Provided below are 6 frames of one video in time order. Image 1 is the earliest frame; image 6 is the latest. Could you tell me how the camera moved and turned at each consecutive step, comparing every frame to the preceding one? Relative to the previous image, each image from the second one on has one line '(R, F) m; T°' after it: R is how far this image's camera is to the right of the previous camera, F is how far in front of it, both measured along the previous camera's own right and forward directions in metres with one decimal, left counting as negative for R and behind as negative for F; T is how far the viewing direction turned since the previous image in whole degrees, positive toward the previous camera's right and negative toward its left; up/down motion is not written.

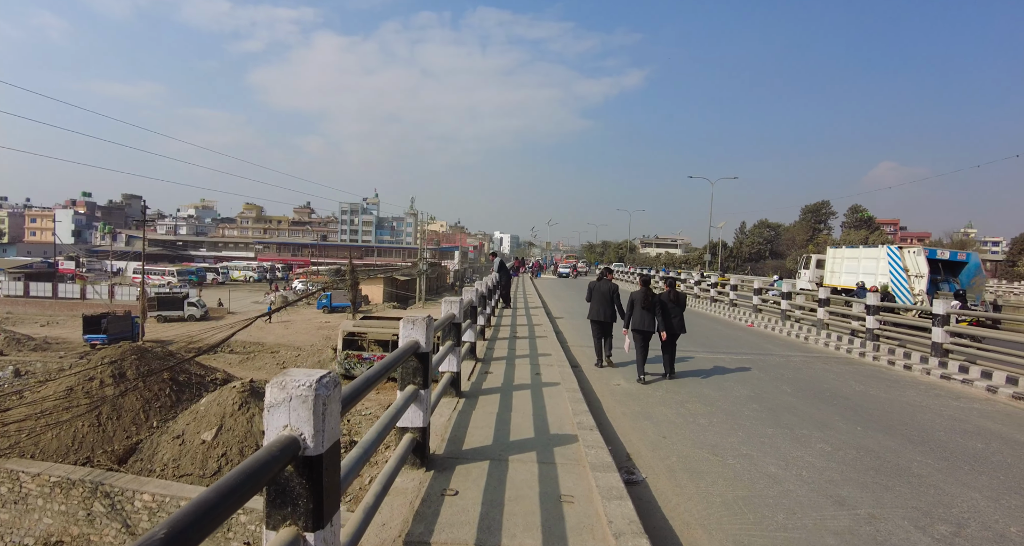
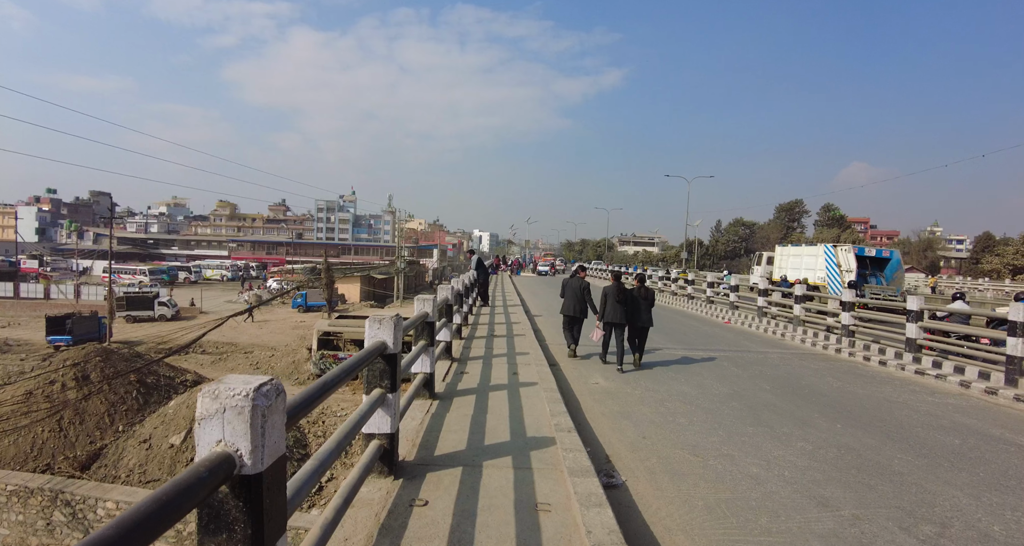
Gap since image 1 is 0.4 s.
(0.0, +0.2) m; +2°
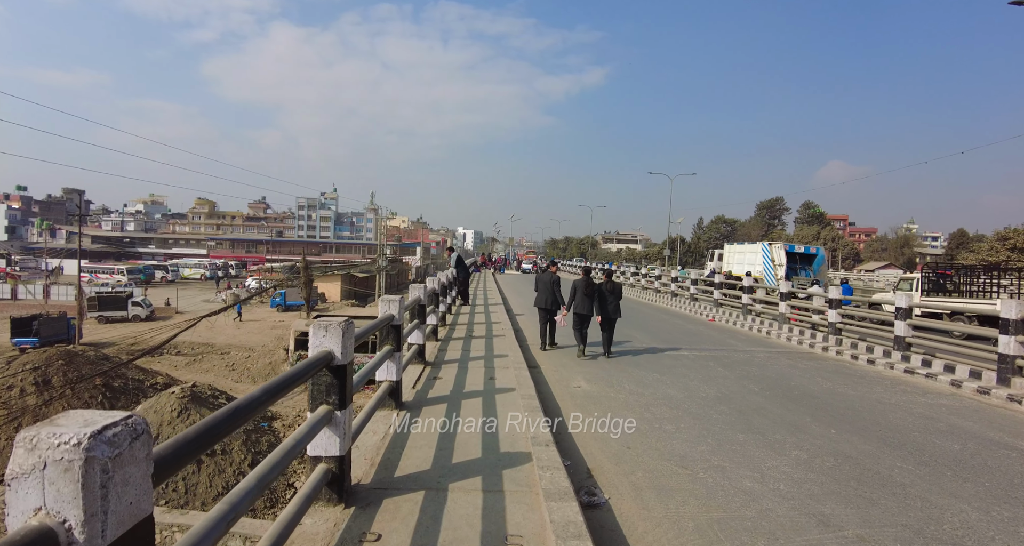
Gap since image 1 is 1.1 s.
(+0.1, +0.4) m; +2°
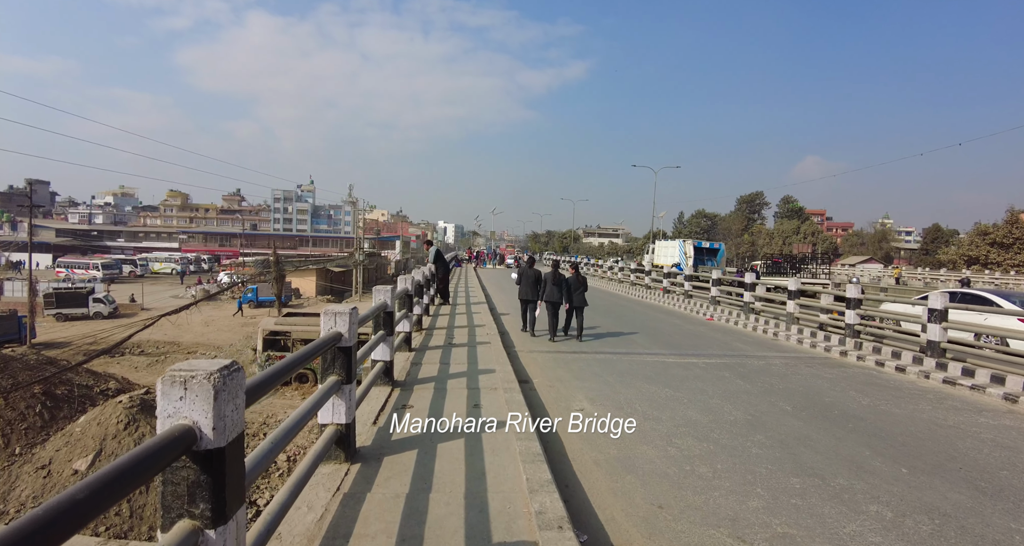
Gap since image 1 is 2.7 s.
(-0.1, +1.3) m; +2°
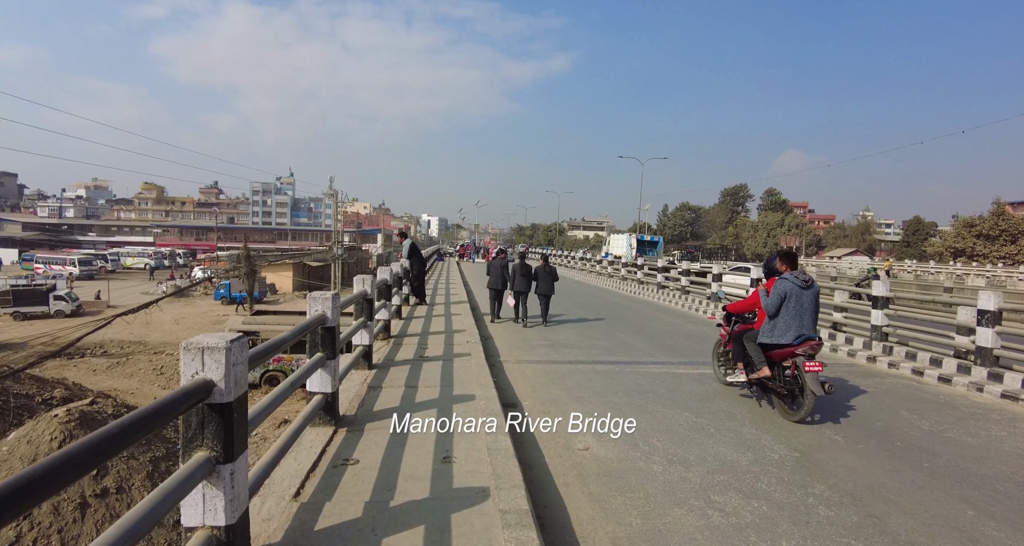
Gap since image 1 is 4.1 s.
(0.0, +1.3) m; +2°
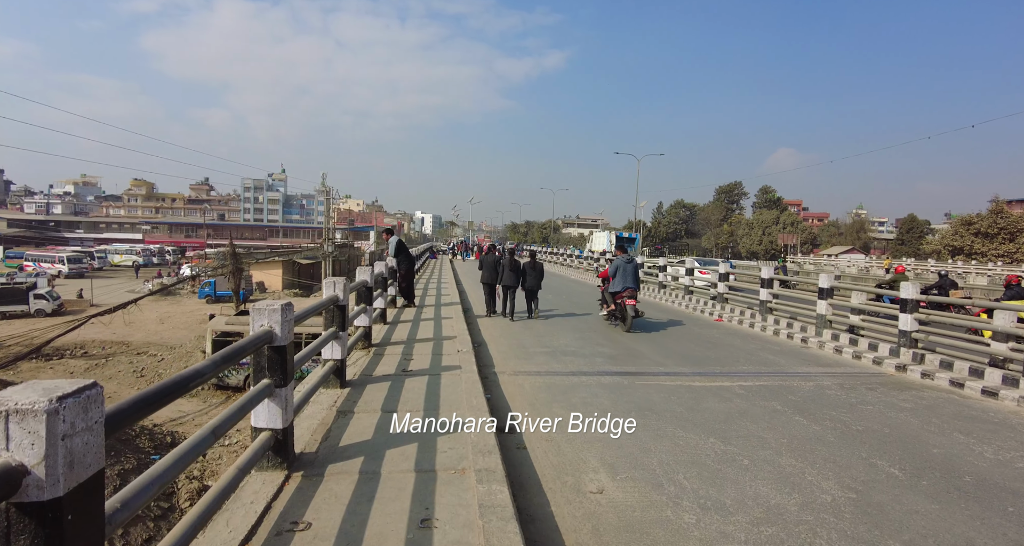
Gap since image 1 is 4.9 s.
(0.0, +0.8) m; +1°
